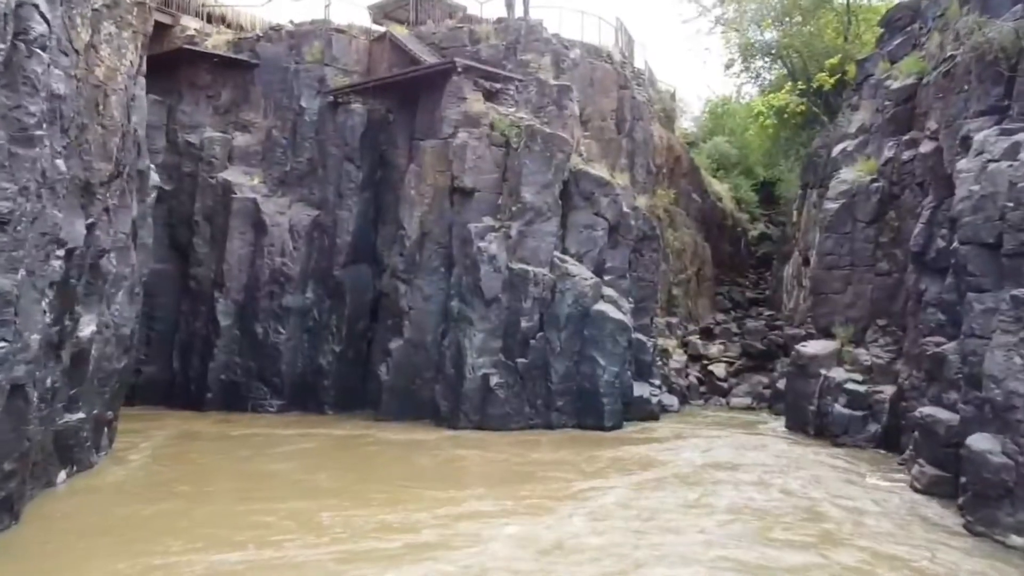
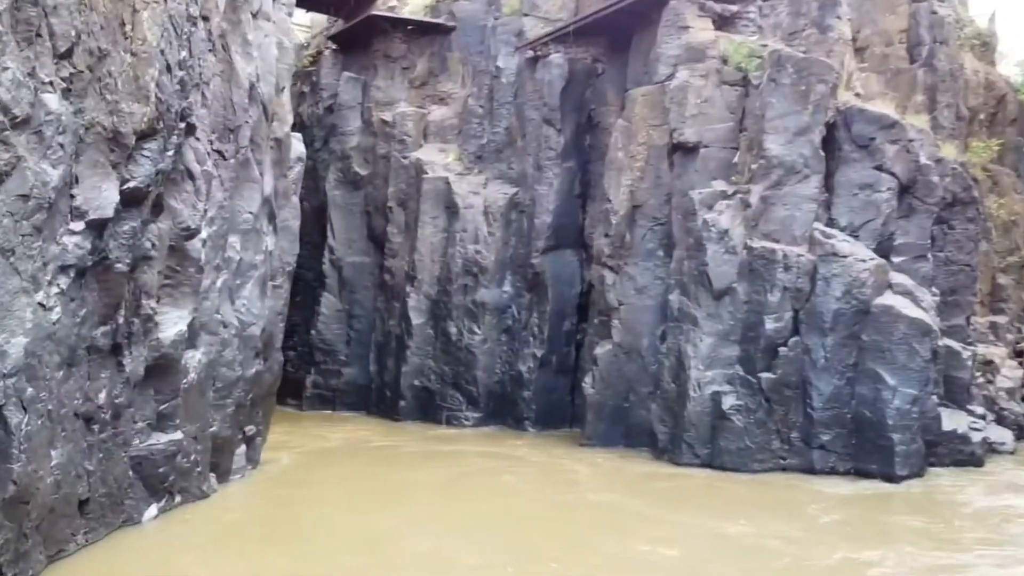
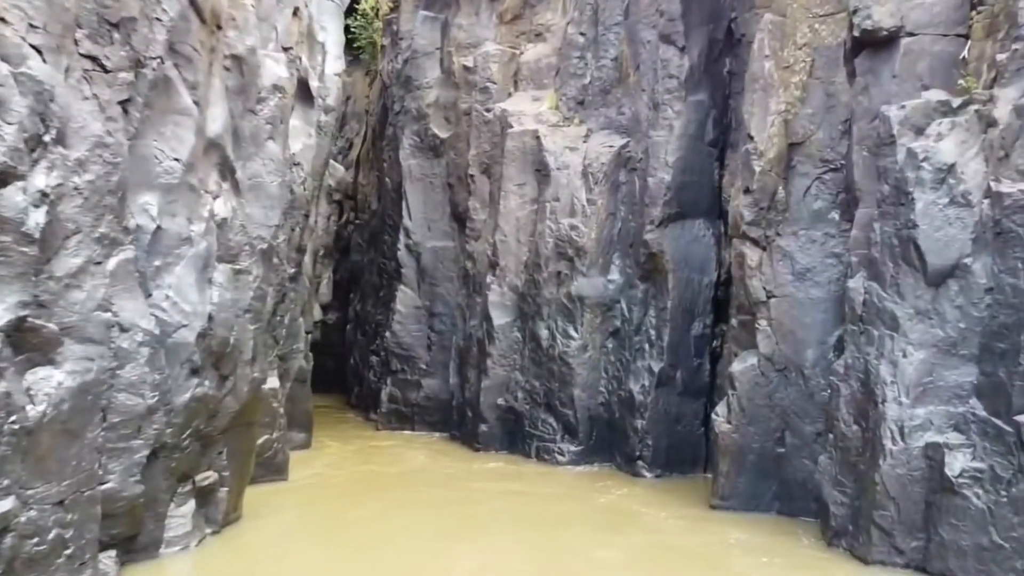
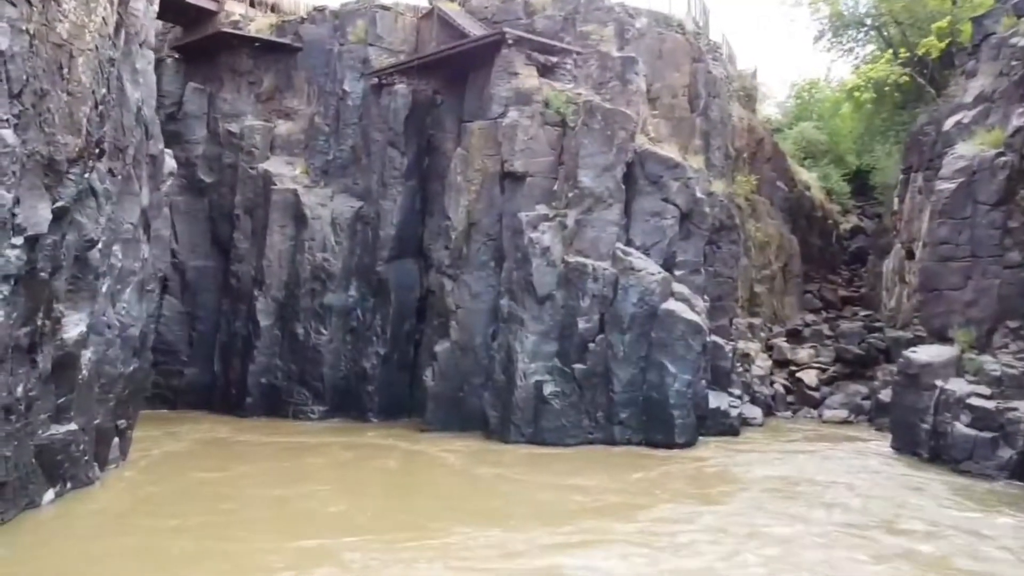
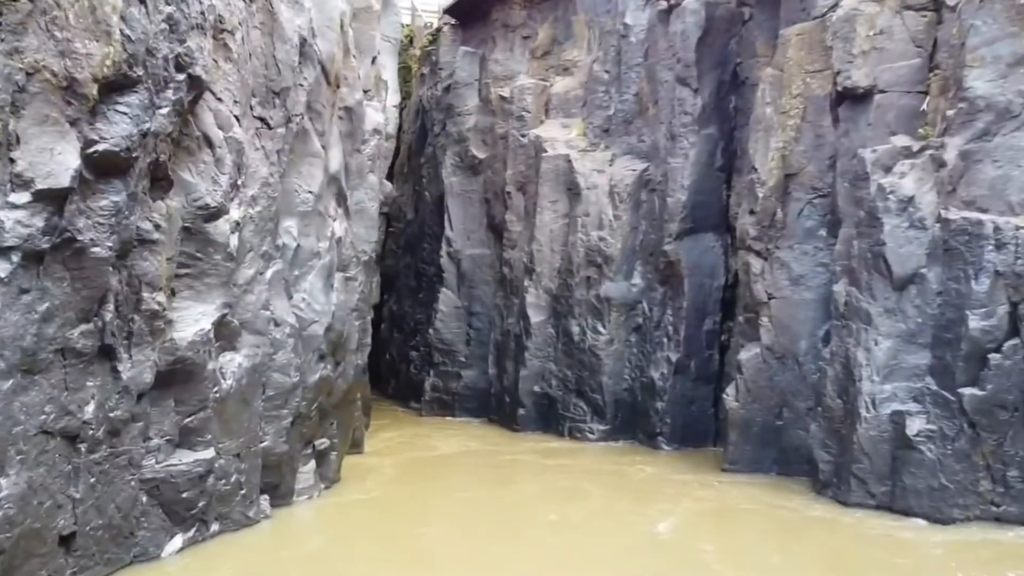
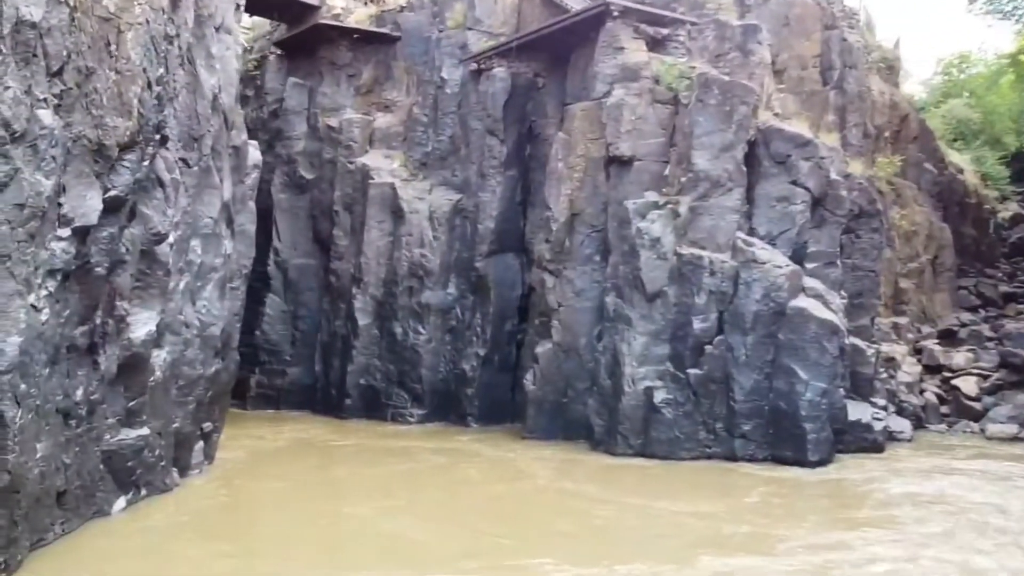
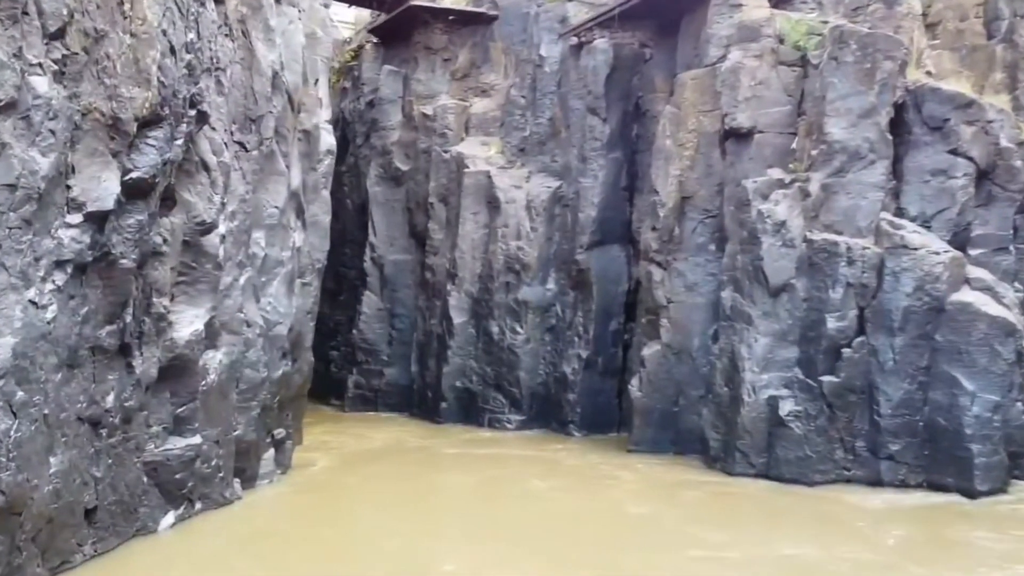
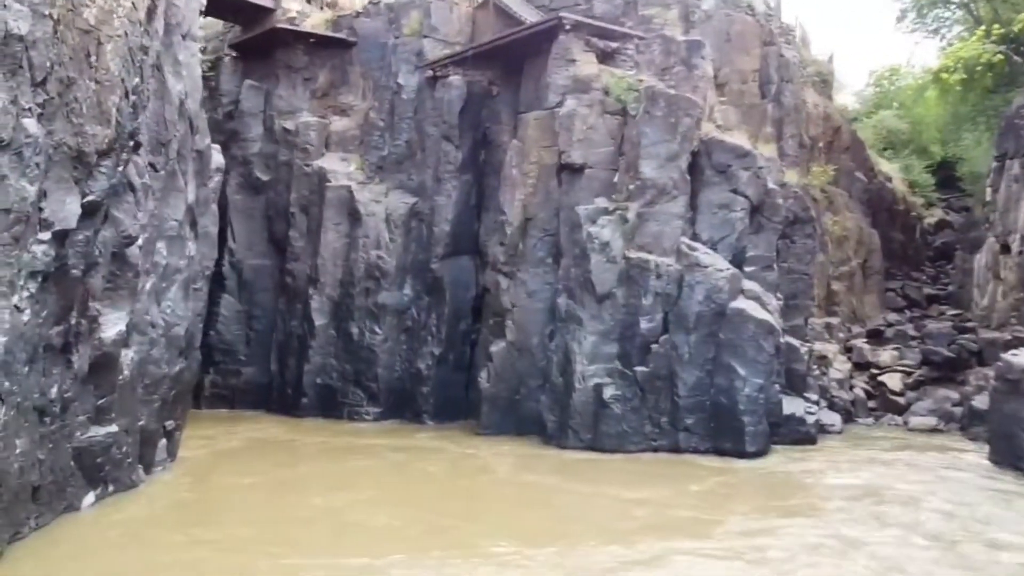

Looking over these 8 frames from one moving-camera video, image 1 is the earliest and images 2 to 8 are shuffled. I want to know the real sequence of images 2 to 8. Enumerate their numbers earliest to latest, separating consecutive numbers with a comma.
4, 8, 6, 2, 7, 5, 3
